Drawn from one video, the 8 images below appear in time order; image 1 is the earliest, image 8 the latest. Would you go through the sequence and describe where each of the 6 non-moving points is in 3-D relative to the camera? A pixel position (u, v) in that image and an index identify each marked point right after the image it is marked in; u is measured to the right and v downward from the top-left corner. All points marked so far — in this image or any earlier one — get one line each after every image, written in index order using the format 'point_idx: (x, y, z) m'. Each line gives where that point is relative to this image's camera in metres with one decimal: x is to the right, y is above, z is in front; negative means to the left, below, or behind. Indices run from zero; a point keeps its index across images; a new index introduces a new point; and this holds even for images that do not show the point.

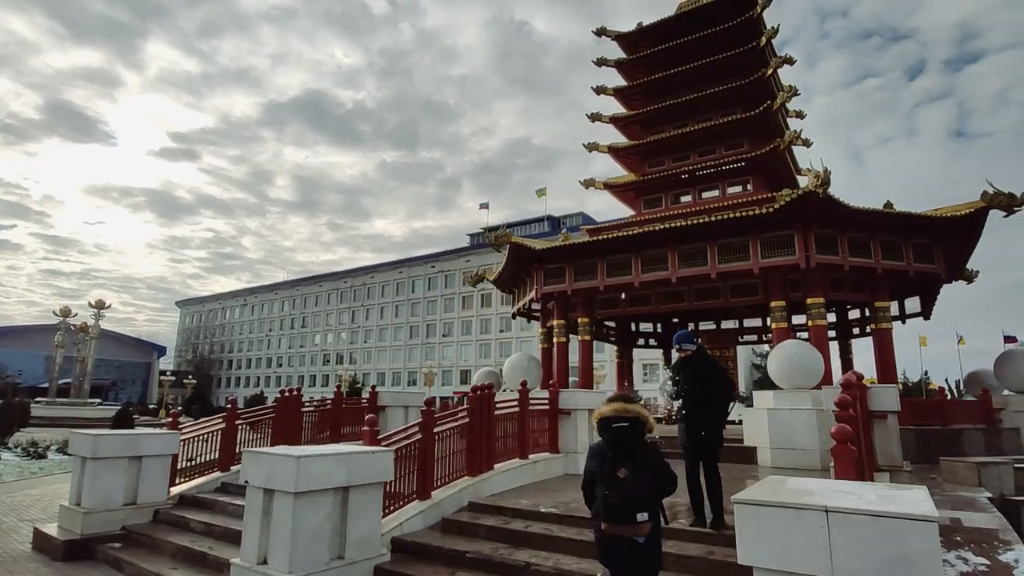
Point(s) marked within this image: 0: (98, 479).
0: (-5.5, -2.6, +7.5) m
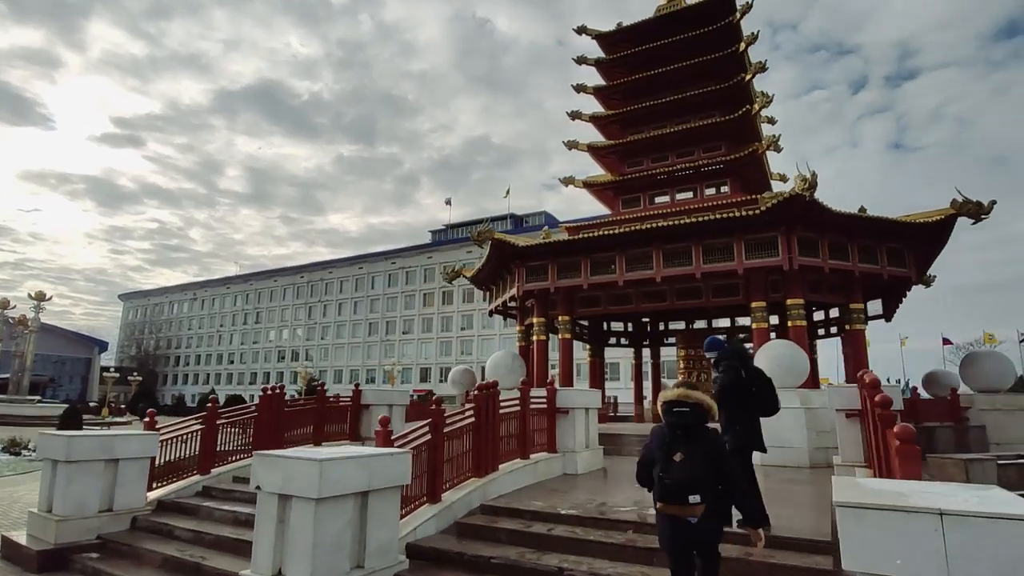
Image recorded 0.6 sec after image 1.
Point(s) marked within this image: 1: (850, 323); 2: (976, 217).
0: (-5.4, -2.4, +6.9) m
1: (+8.8, -0.9, +14.6) m
2: (+11.0, +1.7, +13.4) m
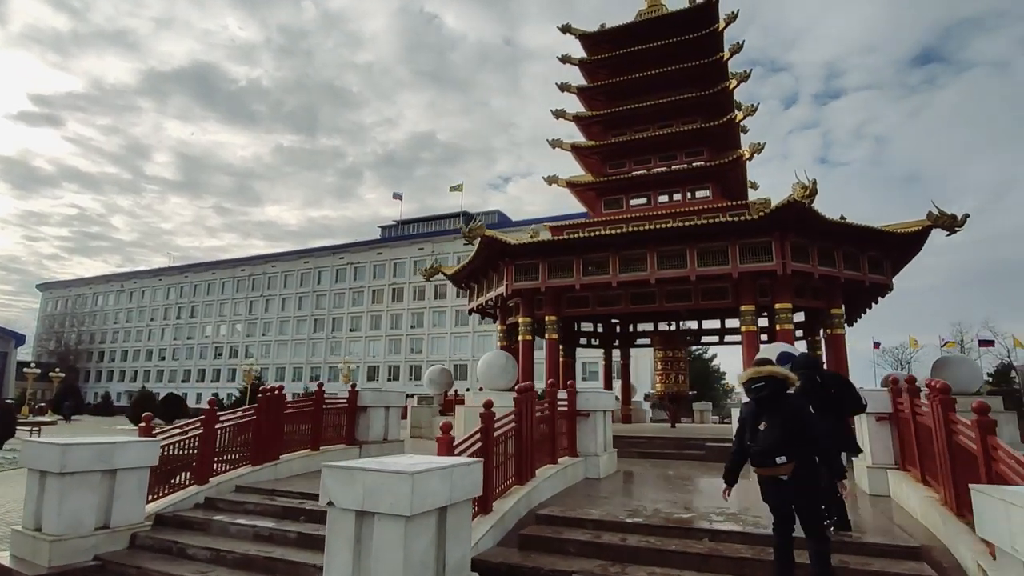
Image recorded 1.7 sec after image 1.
0: (-4.8, -2.3, +6.1) m
1: (+8.6, -1.1, +15.1) m
2: (+11.0, +1.5, +14.1) m
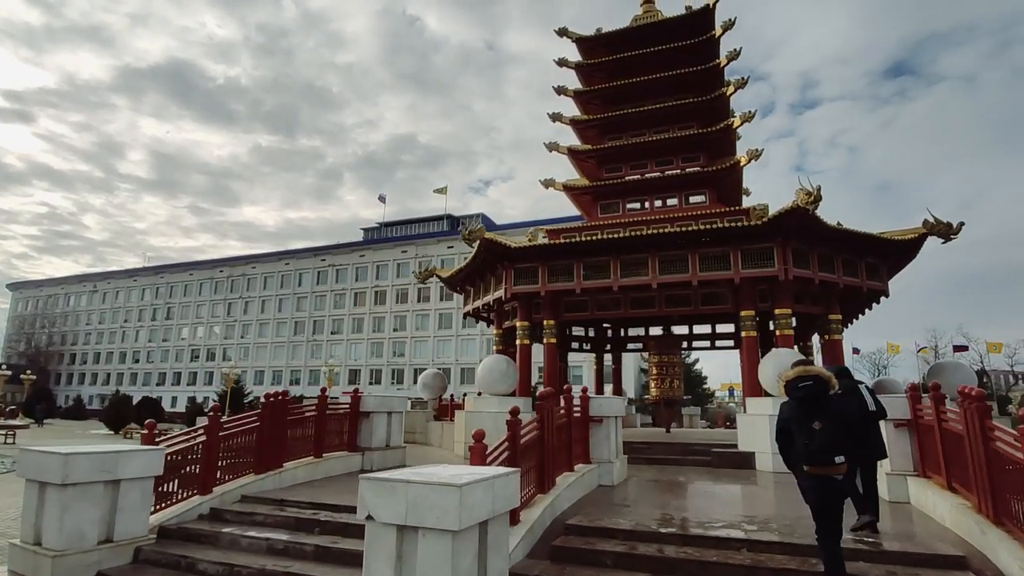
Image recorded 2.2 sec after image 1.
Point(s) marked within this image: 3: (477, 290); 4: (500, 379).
0: (-4.5, -2.3, +5.7) m
1: (+8.6, -1.2, +15.2) m
2: (+11.1, +1.3, +14.3) m
3: (-1.1, -0.1, +18.7) m
4: (-0.4, -2.2, +13.7) m
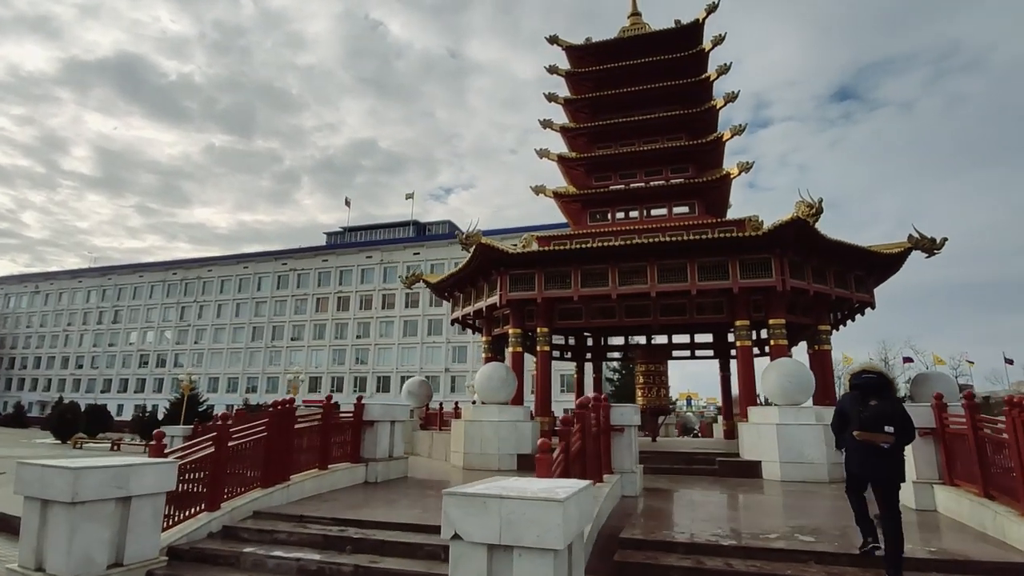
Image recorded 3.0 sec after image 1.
0: (-4.0, -2.2, +5.1) m
1: (+8.4, -1.5, +15.5) m
2: (+11.0, +1.0, +14.8) m
3: (-1.5, -0.3, +18.4) m
4: (-0.4, -2.4, +13.4) m
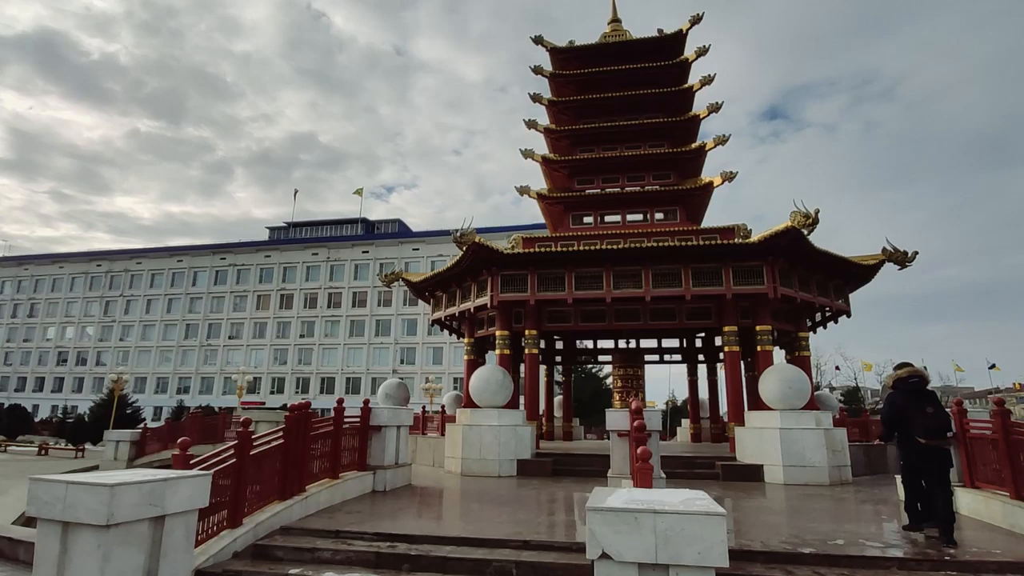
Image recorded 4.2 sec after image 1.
0: (-3.2, -2.1, +4.4) m
1: (+8.2, -1.8, +16.0) m
2: (+10.9, +0.7, +15.6) m
3: (-1.9, -0.3, +17.9) m
4: (-0.4, -2.4, +13.0) m
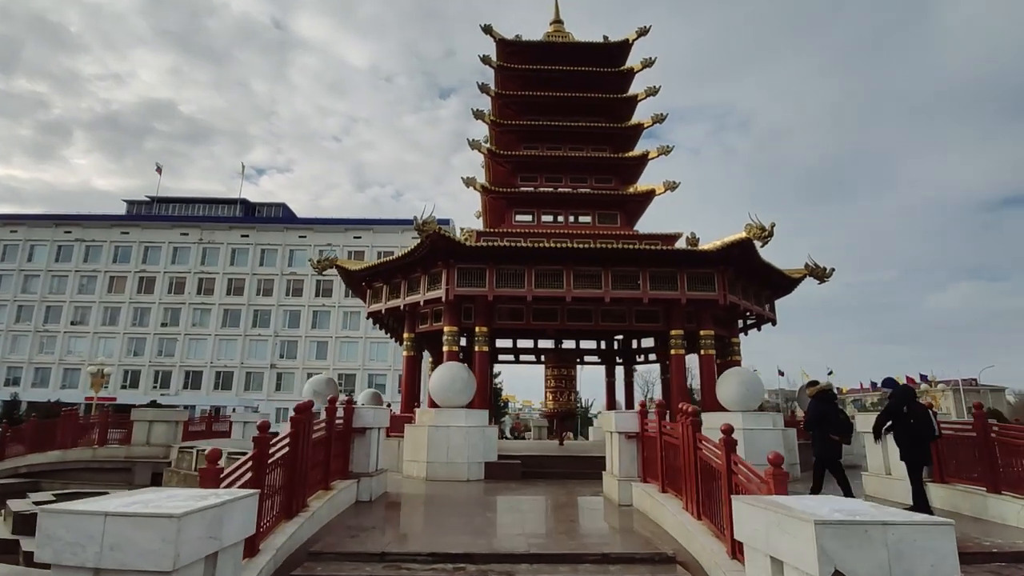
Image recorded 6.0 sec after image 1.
0: (-2.0, -1.9, +3.4) m
1: (+6.6, -2.0, +17.0) m
2: (+9.5, +0.3, +17.2) m
3: (-3.6, 0.0, +16.8) m
4: (-1.1, -2.2, +12.3) m
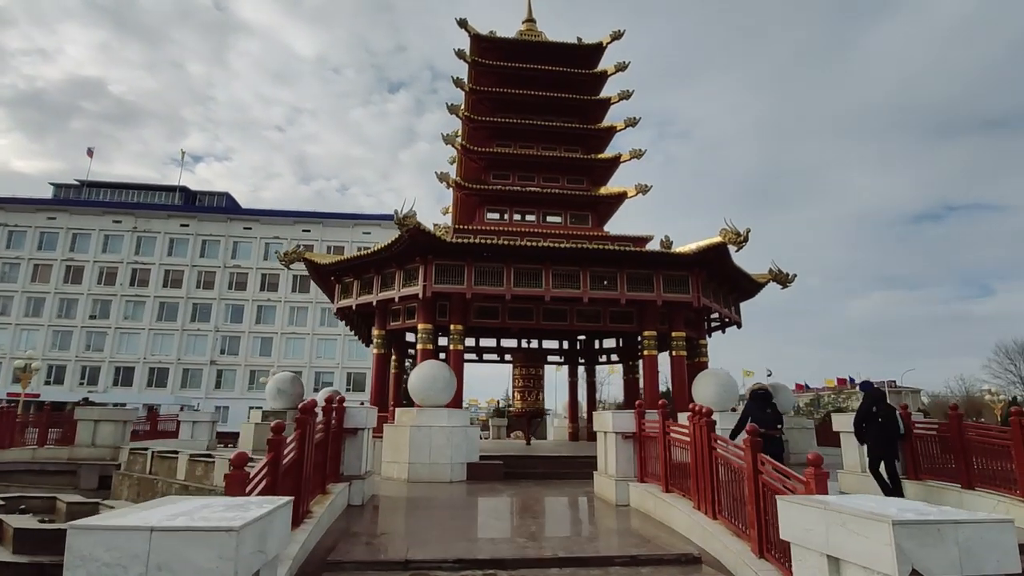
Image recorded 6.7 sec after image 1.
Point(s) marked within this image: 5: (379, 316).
0: (-1.6, -1.9, +3.0) m
1: (+5.8, -2.1, +17.4) m
2: (+8.7, +0.2, +17.9) m
3: (-4.3, +0.1, +16.3) m
4: (-1.5, -2.2, +12.1) m
5: (-3.8, -0.8, +16.4) m
